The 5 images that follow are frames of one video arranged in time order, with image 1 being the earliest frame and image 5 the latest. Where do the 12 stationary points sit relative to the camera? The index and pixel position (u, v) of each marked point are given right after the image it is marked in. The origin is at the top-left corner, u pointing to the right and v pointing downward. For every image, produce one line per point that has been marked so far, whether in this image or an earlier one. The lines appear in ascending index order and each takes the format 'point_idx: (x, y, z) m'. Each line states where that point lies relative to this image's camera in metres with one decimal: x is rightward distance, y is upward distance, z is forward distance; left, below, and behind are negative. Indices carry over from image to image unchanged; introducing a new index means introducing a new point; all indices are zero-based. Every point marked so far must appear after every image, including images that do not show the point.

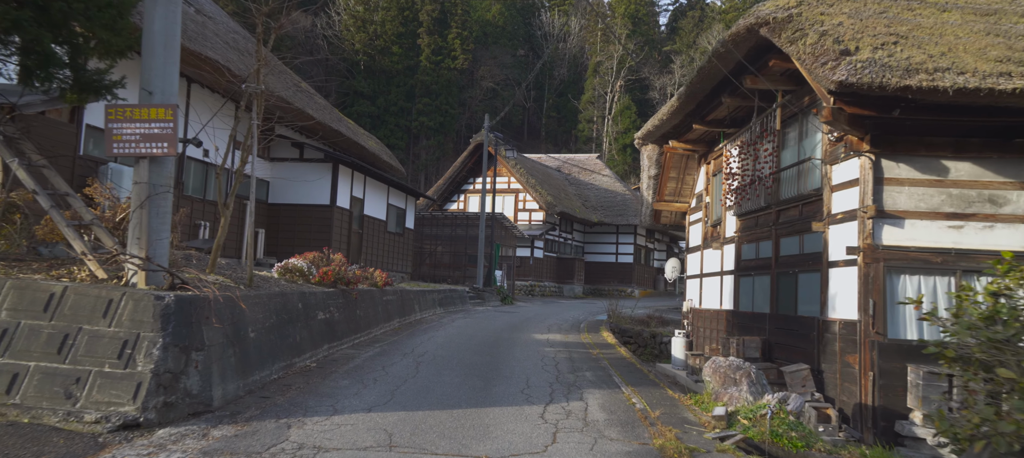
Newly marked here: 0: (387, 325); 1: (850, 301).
0: (-2.0, -1.5, +12.1) m
1: (+3.3, -0.7, +7.5) m
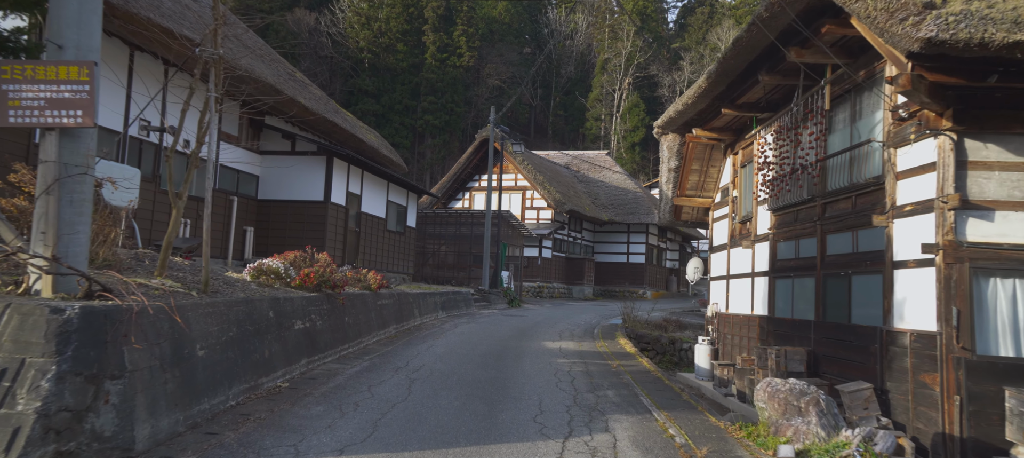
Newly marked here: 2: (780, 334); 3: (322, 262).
0: (-1.8, -1.5, +10.9) m
1: (+3.4, -0.7, +6.3) m
2: (+3.5, -1.4, +9.9) m
3: (-2.3, -0.4, +9.2) m
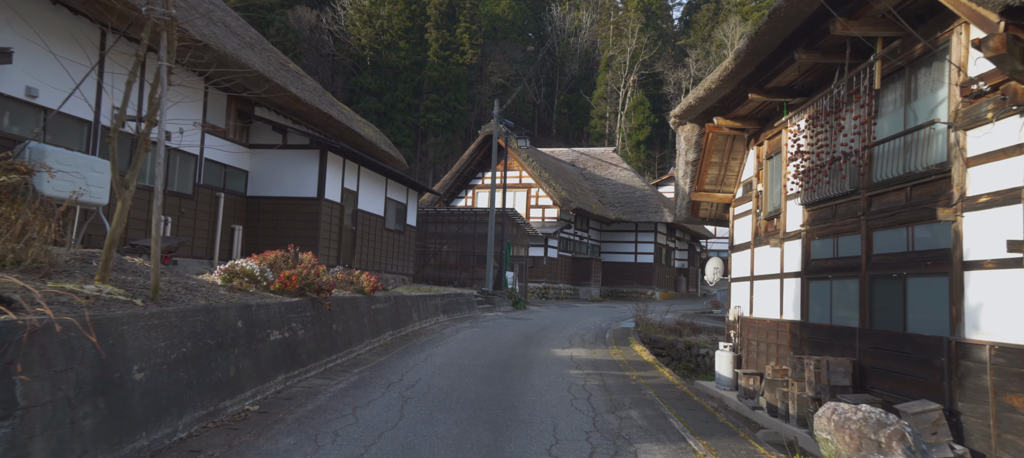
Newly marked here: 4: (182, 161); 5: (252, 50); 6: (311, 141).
0: (-1.8, -1.5, +10.0) m
1: (+3.5, -0.6, +5.3) m
2: (+3.6, -1.3, +9.0) m
3: (-2.2, -0.4, +8.3) m
4: (-5.5, +1.1, +12.7) m
5: (-4.9, +3.4, +14.5) m
6: (-3.9, +1.7, +14.9) m
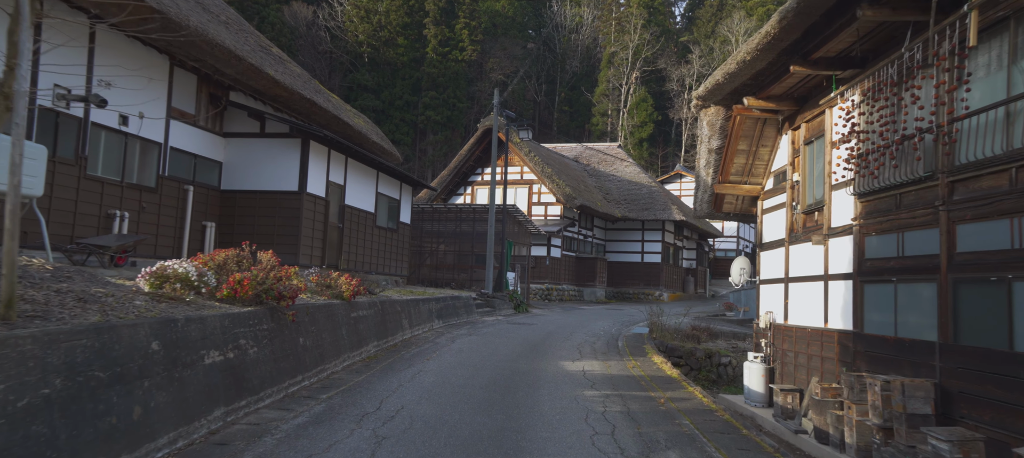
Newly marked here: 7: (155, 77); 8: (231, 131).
0: (-1.7, -1.4, +8.6) m
1: (+3.5, -0.5, +3.9) m
2: (+3.6, -1.3, +7.6) m
3: (-2.2, -0.3, +6.9) m
4: (-5.5, +1.2, +11.3) m
5: (-4.9, +3.5, +13.1) m
6: (-3.9, +1.8, +13.5) m
7: (-5.3, +2.3, +11.5) m
8: (-5.0, +1.7, +13.7) m
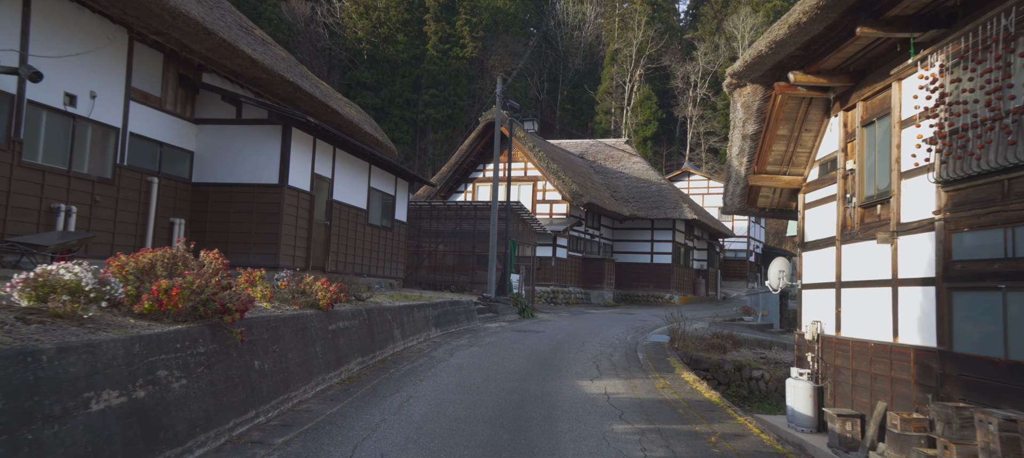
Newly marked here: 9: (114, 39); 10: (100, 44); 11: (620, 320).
0: (-1.6, -1.4, +7.1) m
1: (+3.6, -0.5, +2.5) m
2: (+3.7, -1.2, +6.1) m
3: (-2.1, -0.3, +5.4) m
4: (-5.4, +1.2, +9.9) m
5: (-4.8, +3.5, +11.7) m
6: (-3.8, +1.8, +12.1) m
7: (-5.3, +2.3, +10.0) m
8: (-4.9, +1.8, +12.2) m
9: (-5.3, +2.5, +10.1) m
10: (-5.3, +2.4, +9.9) m
11: (+2.7, -2.3, +19.1) m
